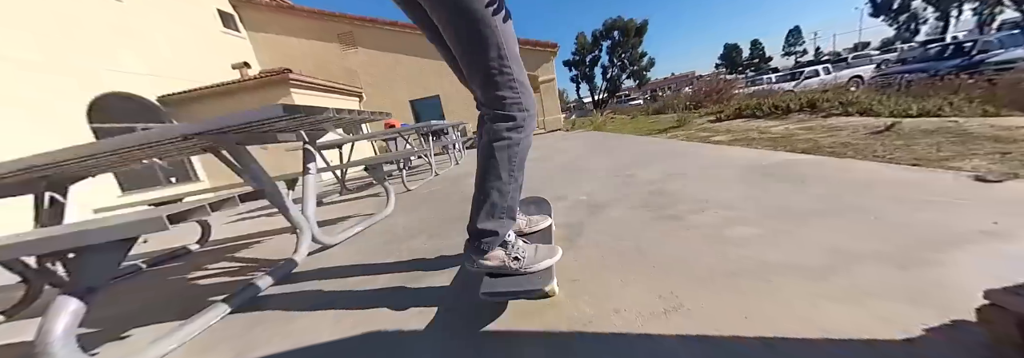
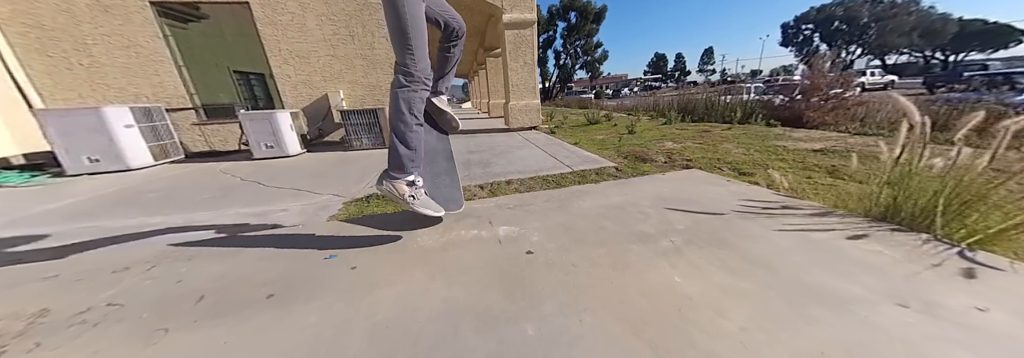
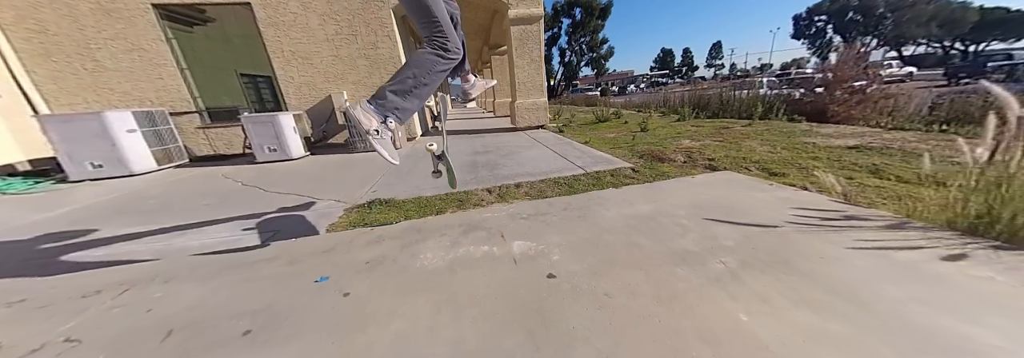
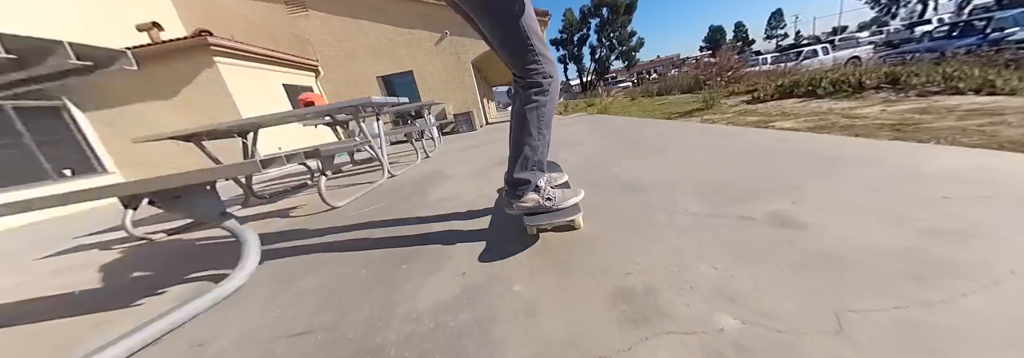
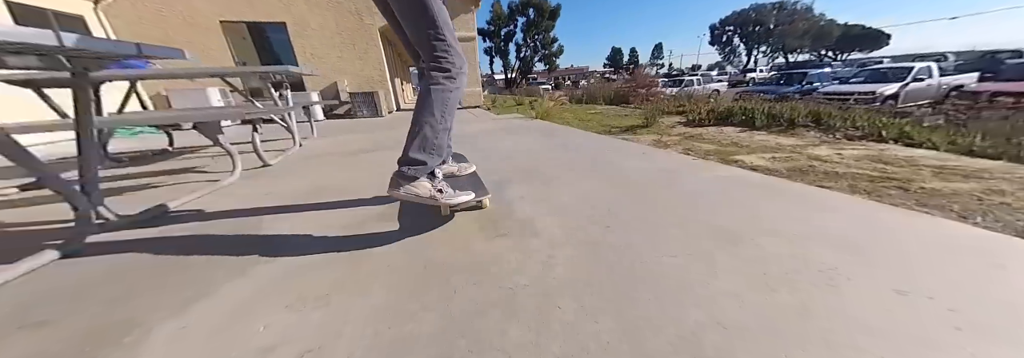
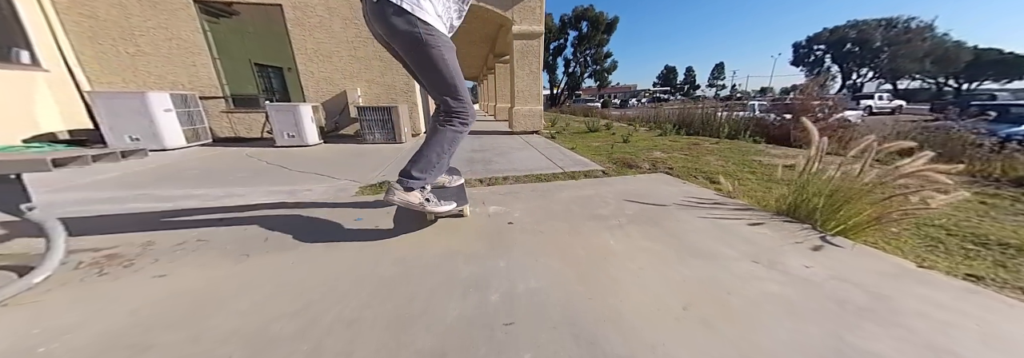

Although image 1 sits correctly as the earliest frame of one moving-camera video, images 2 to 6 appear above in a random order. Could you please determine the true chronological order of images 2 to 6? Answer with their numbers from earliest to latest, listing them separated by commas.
4, 5, 6, 2, 3
